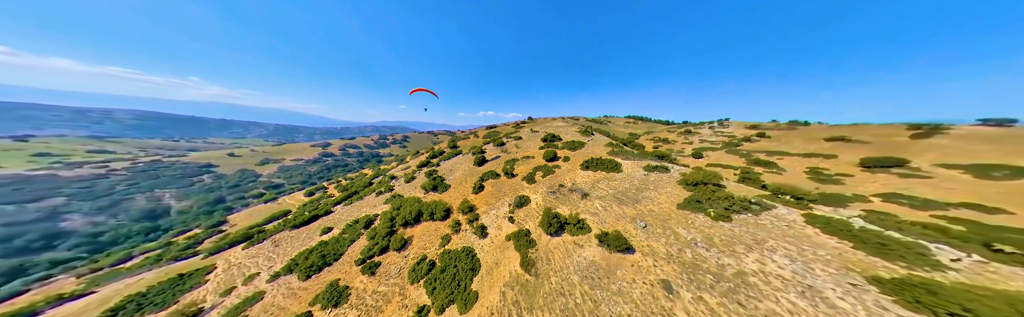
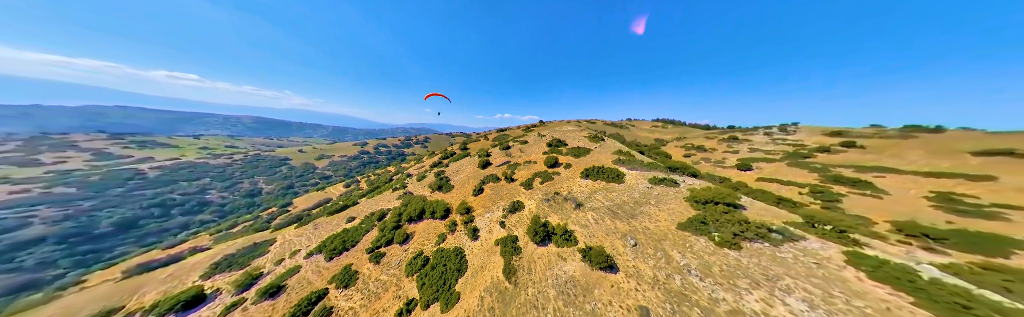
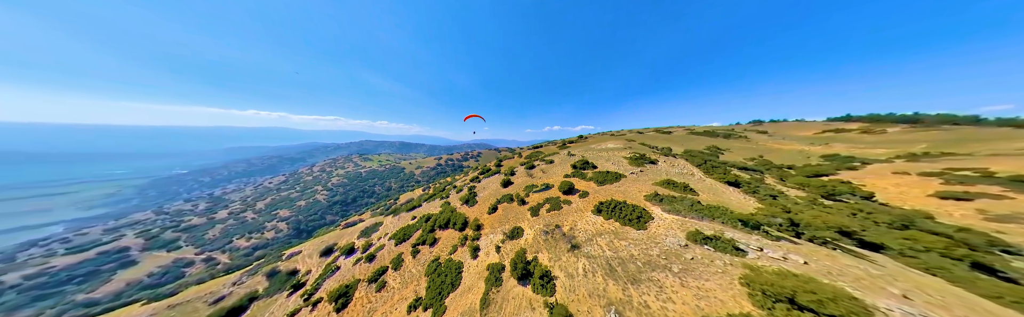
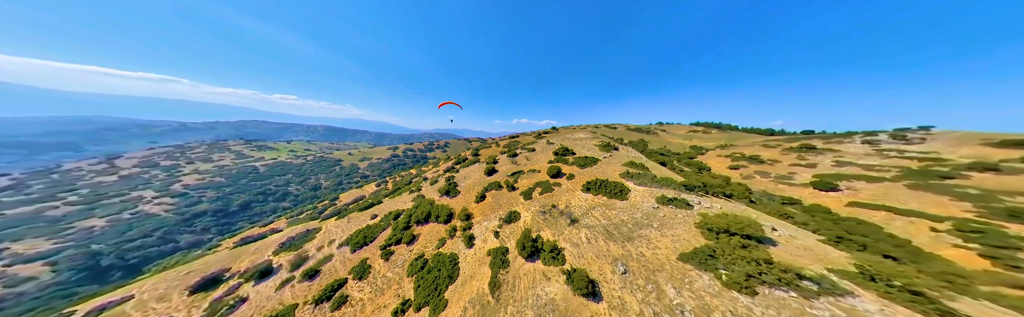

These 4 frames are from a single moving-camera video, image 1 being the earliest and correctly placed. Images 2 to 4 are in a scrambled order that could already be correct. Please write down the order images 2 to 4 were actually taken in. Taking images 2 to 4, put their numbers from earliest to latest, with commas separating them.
2, 4, 3
